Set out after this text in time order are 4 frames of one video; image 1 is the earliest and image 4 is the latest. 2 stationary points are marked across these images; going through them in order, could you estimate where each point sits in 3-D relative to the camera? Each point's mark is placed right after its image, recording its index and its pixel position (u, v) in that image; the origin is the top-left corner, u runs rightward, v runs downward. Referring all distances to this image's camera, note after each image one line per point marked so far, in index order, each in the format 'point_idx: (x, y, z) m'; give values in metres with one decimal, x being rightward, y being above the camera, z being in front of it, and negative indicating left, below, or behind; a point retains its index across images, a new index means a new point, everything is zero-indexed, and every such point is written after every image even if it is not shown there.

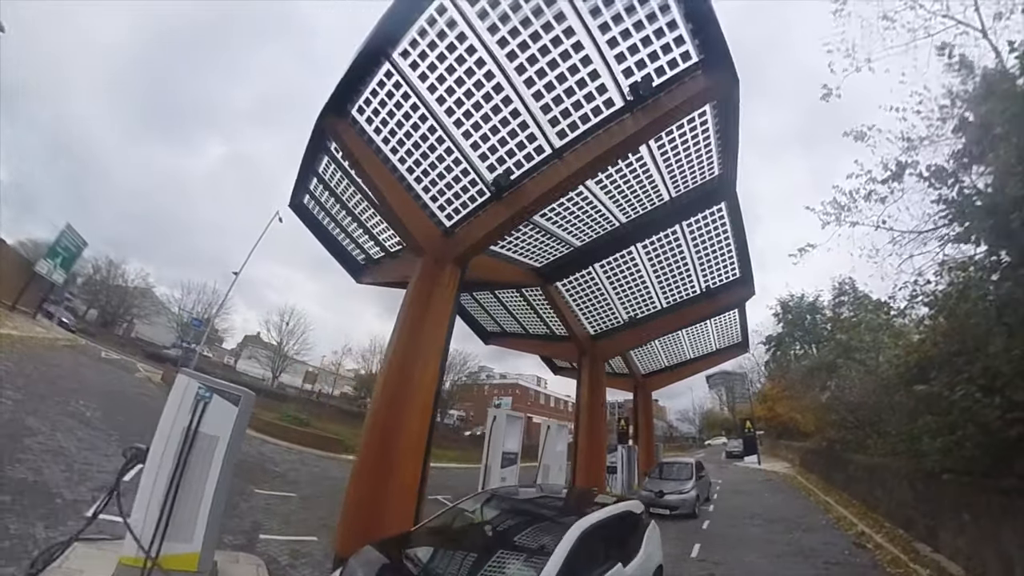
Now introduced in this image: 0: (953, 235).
0: (+5.0, +0.6, +5.0) m
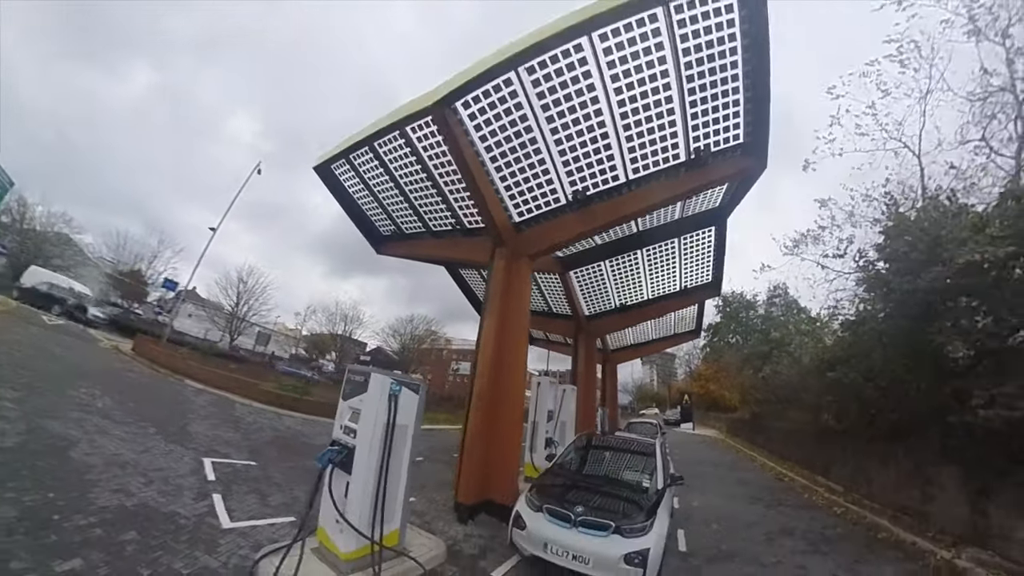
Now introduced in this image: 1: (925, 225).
0: (+6.1, +0.1, +7.8) m
1: (+6.0, +0.8, +6.4) m
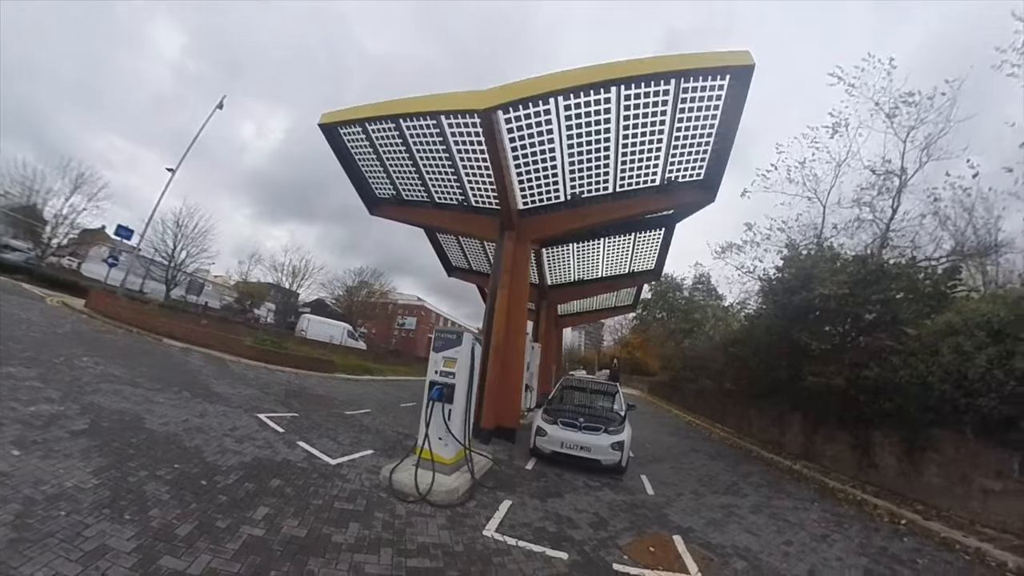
0: (+6.2, +0.1, +10.9) m
1: (+6.3, +0.7, +9.4) m
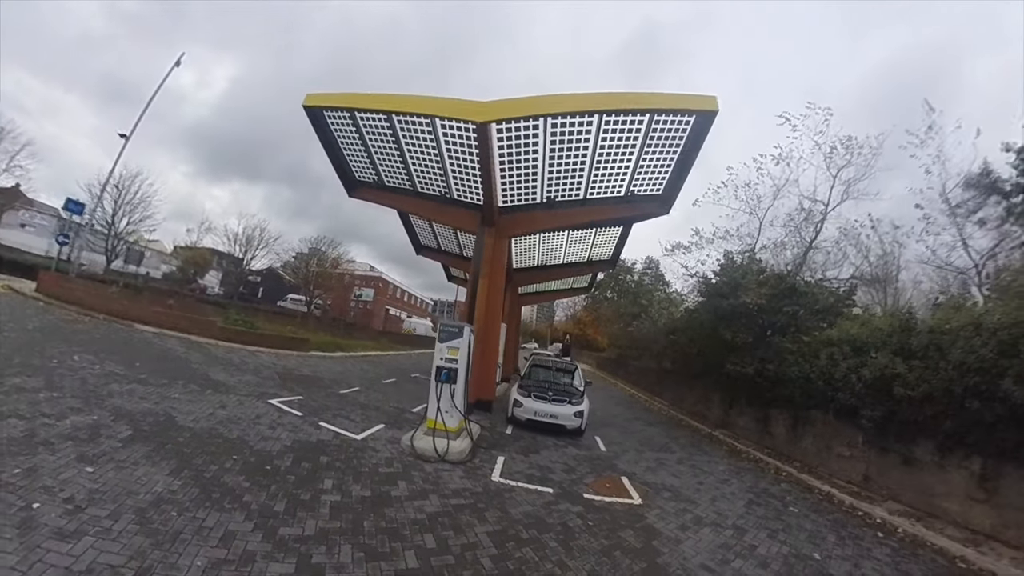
0: (+5.5, +0.1, +13.0) m
1: (+5.8, +0.6, +11.6) m
